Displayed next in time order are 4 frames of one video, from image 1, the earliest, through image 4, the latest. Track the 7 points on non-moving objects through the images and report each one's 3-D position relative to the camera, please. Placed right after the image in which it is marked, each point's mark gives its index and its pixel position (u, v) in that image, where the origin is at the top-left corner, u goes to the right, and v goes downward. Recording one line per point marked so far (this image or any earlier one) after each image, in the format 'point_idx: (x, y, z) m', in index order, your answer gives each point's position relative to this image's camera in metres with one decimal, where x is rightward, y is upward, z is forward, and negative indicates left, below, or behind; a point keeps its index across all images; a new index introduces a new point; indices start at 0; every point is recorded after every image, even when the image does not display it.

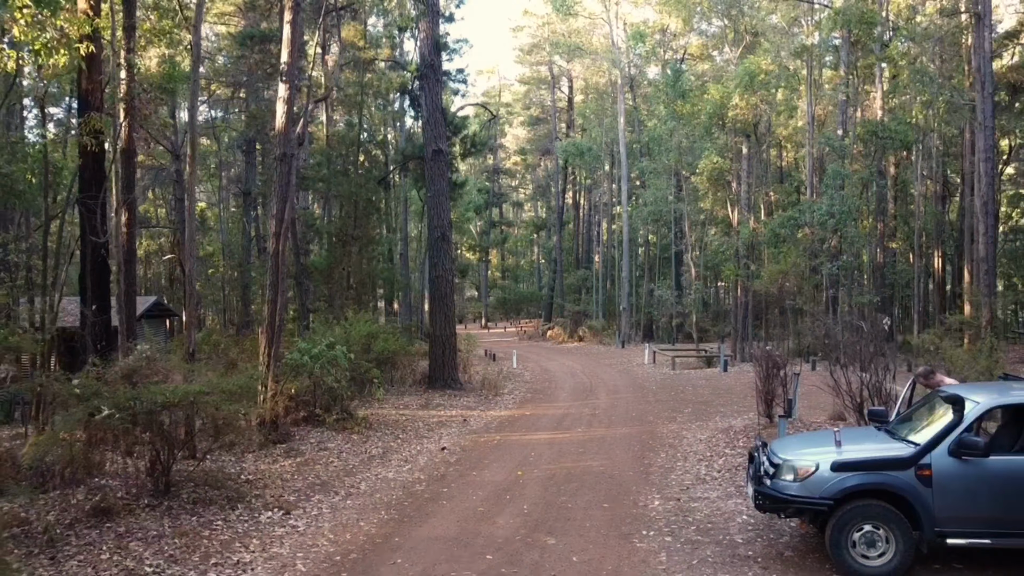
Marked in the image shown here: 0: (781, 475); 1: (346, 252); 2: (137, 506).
0: (+2.2, -1.5, +5.7) m
1: (-4.0, +0.9, +16.7) m
2: (-3.9, -2.3, +7.2) m
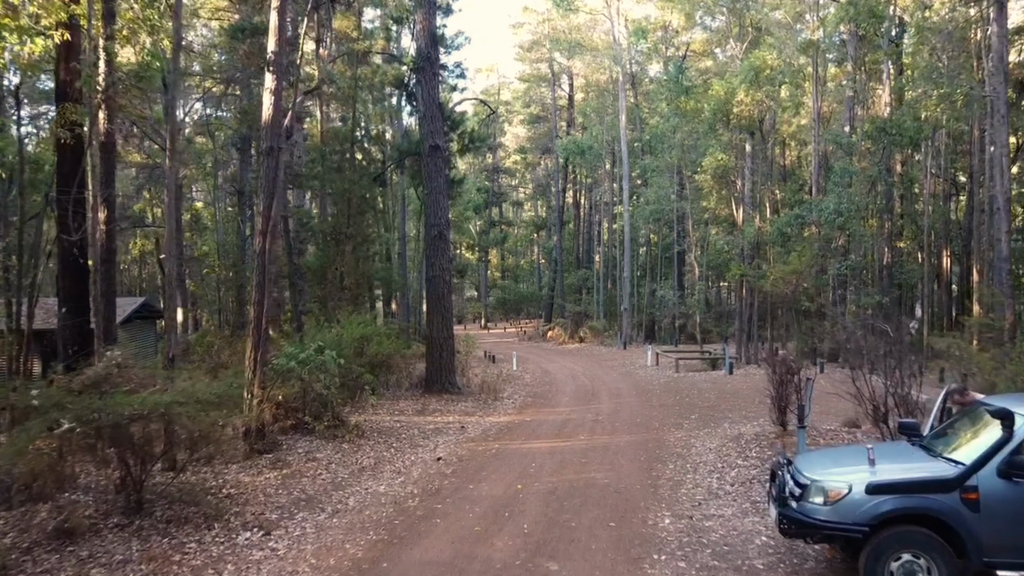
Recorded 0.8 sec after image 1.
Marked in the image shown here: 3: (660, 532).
0: (+2.2, -1.6, +5.2) m
1: (-4.0, +0.8, +16.1) m
2: (-3.9, -2.3, +6.7) m
3: (+1.4, -2.3, +6.7) m
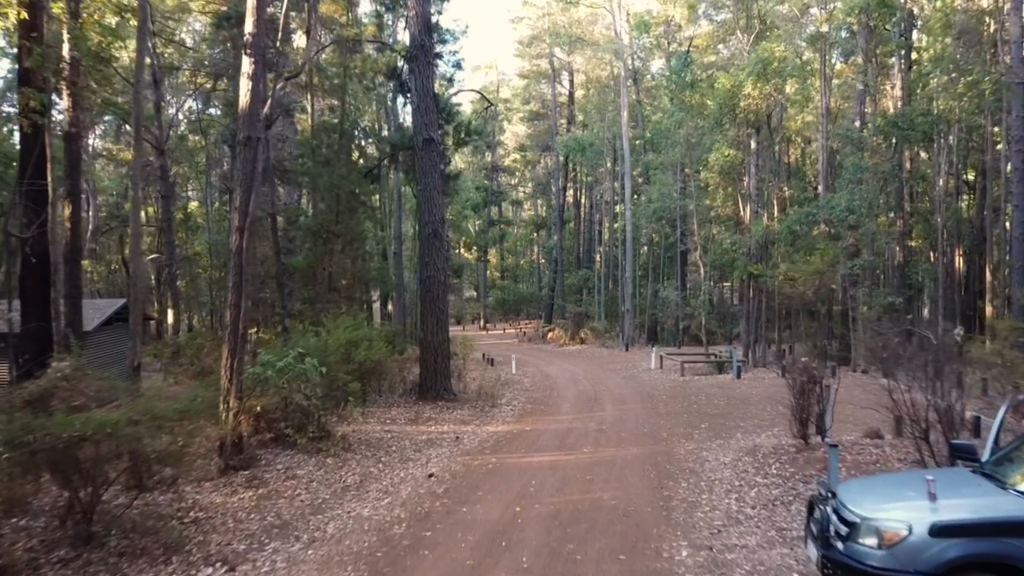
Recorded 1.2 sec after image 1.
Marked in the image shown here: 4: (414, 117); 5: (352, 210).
0: (+2.2, -1.6, +4.4) m
1: (-4.0, +0.8, +15.3) m
2: (-3.9, -2.3, +5.9) m
3: (+1.4, -2.3, +5.9) m
4: (-2.0, +3.5, +14.4) m
5: (-3.6, +1.7, +15.5) m
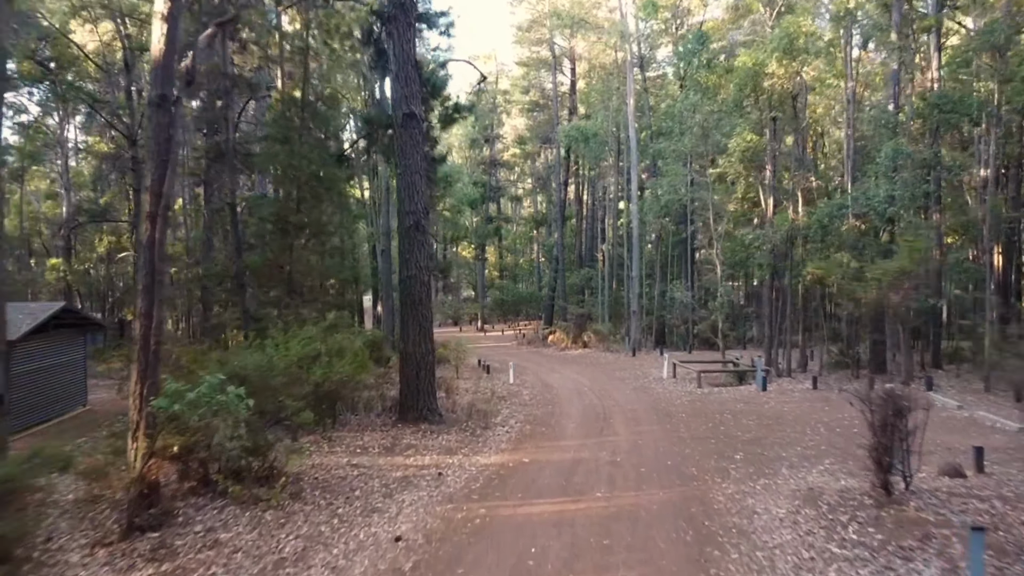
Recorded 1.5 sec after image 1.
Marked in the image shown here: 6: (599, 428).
0: (+2.1, -1.6, +2.2) m
1: (-4.1, +0.8, +13.2) m
2: (-4.0, -2.3, +3.7) m
3: (+1.3, -2.4, +3.7) m
4: (-2.1, +3.5, +12.3) m
5: (-3.6, +1.7, +13.3) m
6: (+1.6, -2.6, +13.0) m
